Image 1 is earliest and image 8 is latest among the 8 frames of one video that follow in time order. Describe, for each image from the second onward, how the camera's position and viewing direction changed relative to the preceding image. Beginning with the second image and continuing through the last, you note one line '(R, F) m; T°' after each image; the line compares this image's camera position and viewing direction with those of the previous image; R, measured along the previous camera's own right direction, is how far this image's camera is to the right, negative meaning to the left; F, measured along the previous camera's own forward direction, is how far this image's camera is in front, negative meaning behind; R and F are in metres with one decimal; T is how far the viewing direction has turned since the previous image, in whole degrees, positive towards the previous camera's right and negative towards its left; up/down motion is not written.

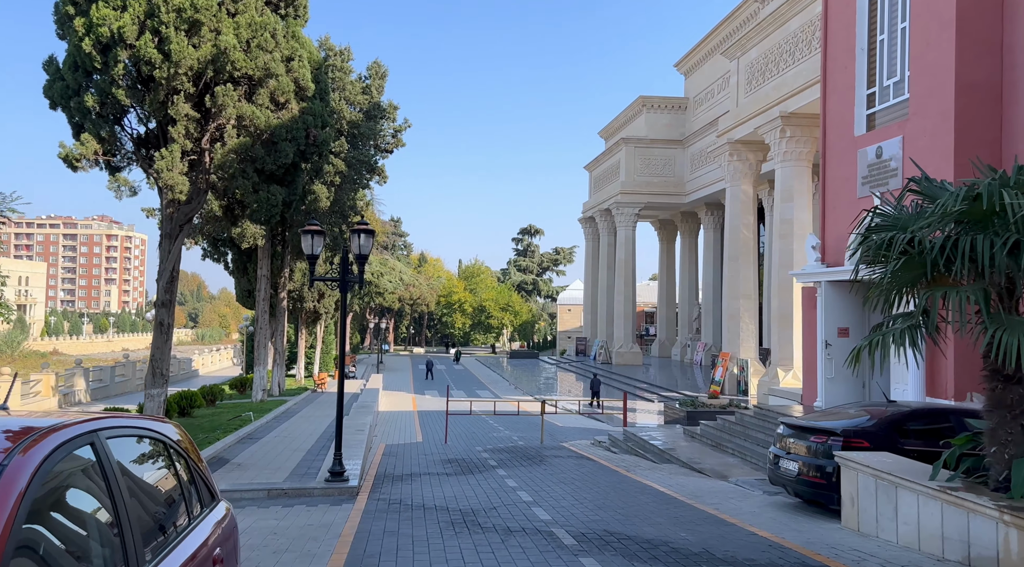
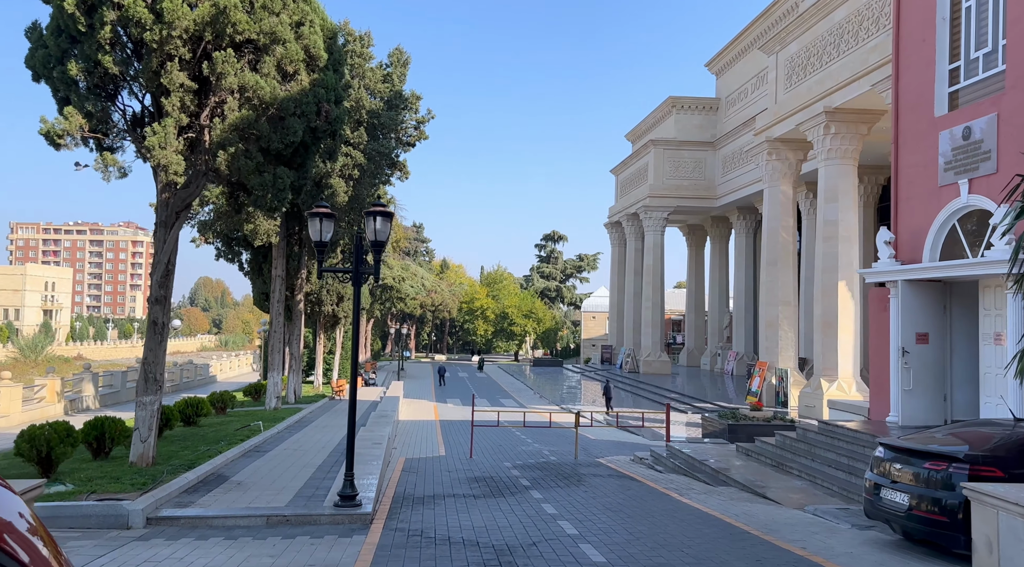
(-0.2, +1.6) m; -2°
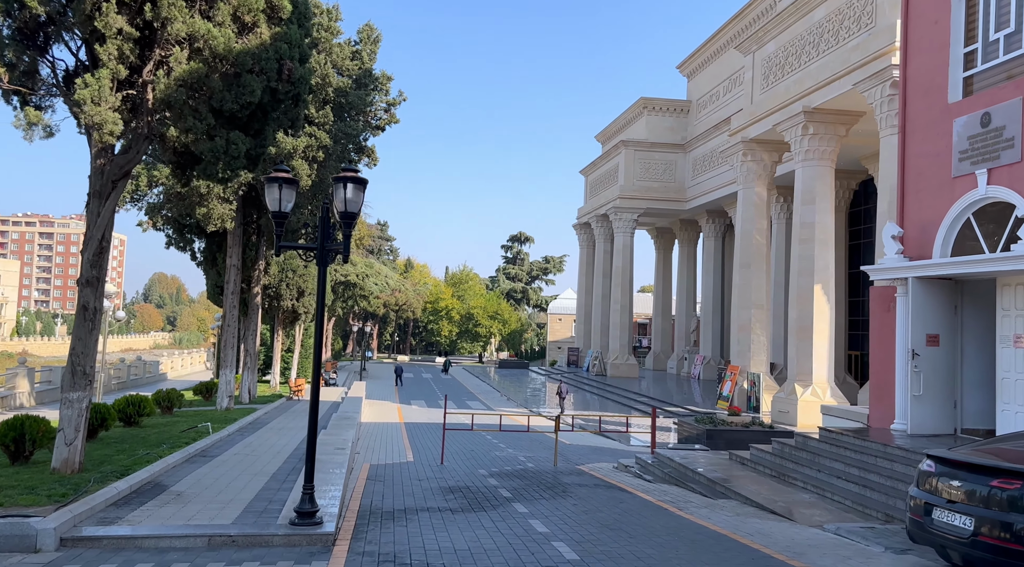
(-0.3, +1.3) m; +3°
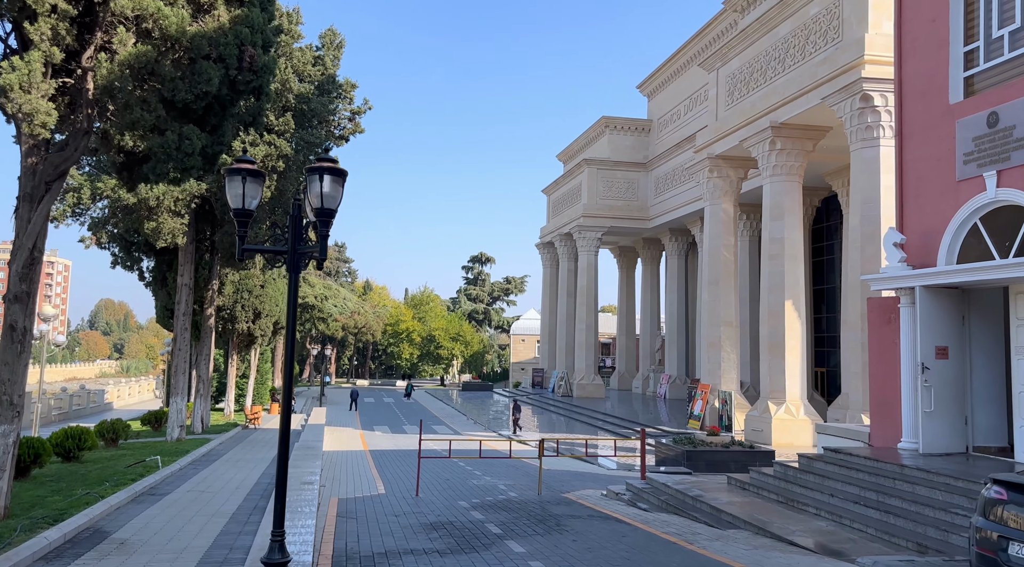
(-0.4, +1.1) m; +3°
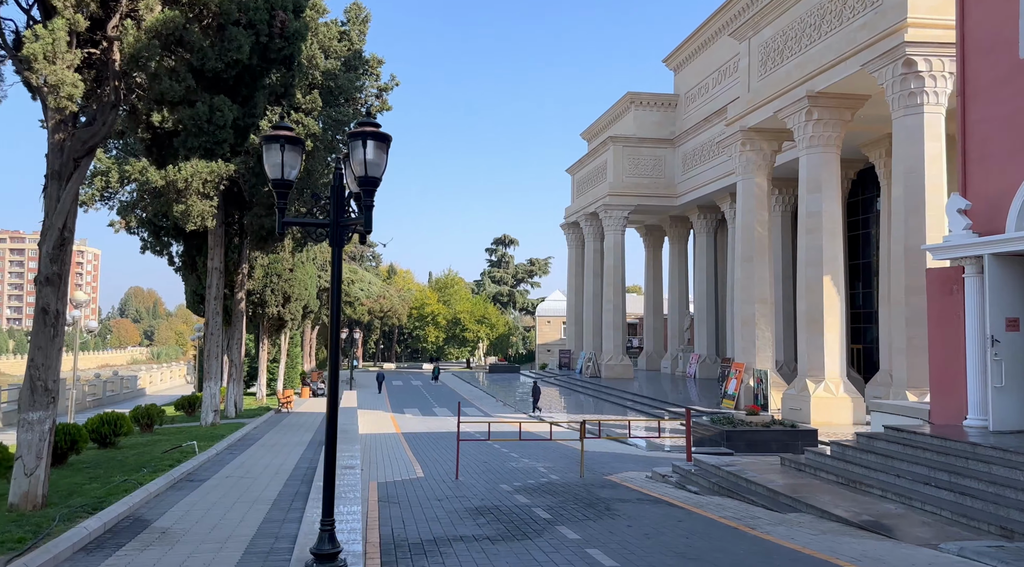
(-0.3, +0.5) m; -2°
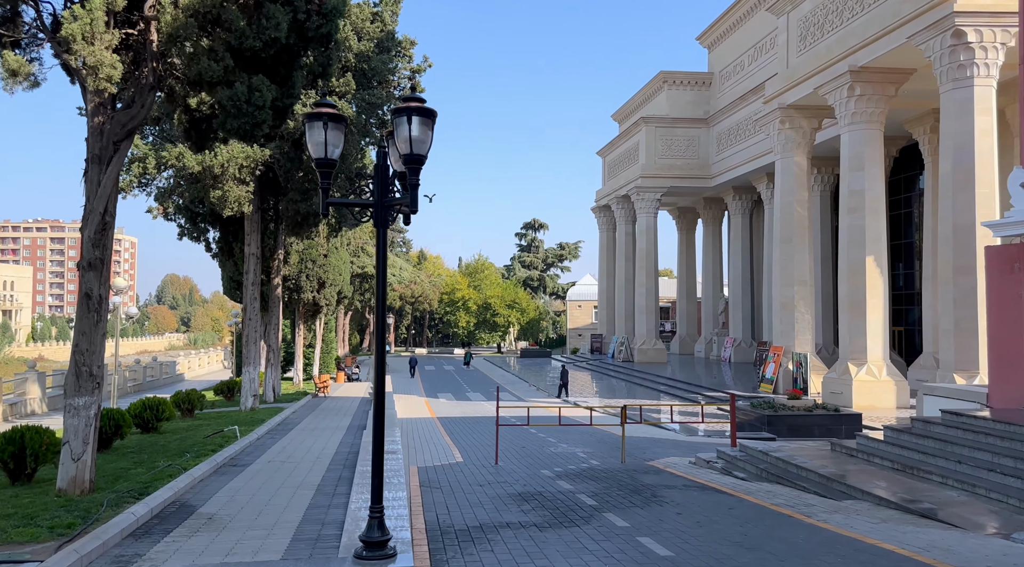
(-0.2, +0.2) m; -2°
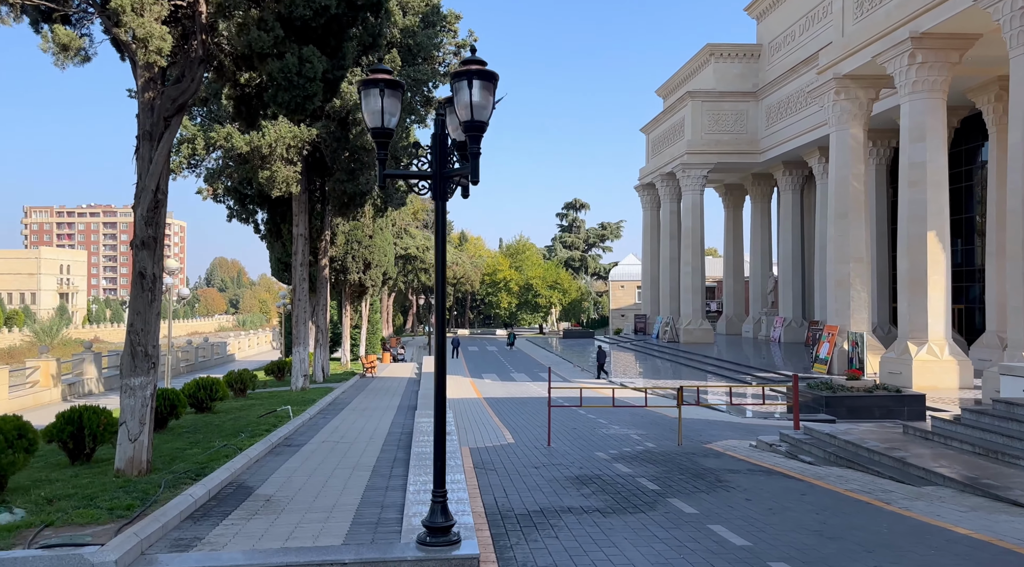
(-0.2, +0.3) m; -3°
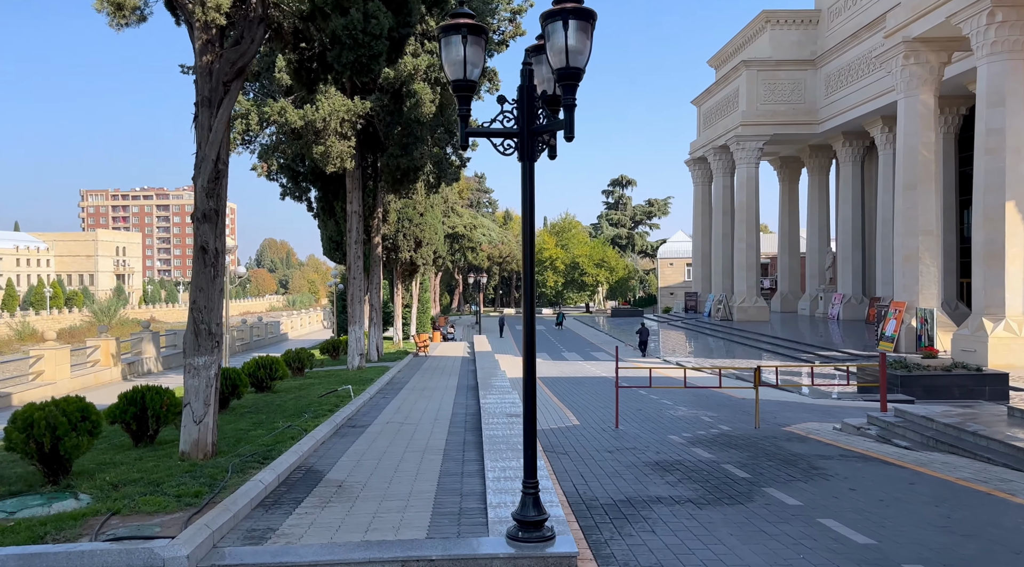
(-0.4, +0.6) m; -3°
